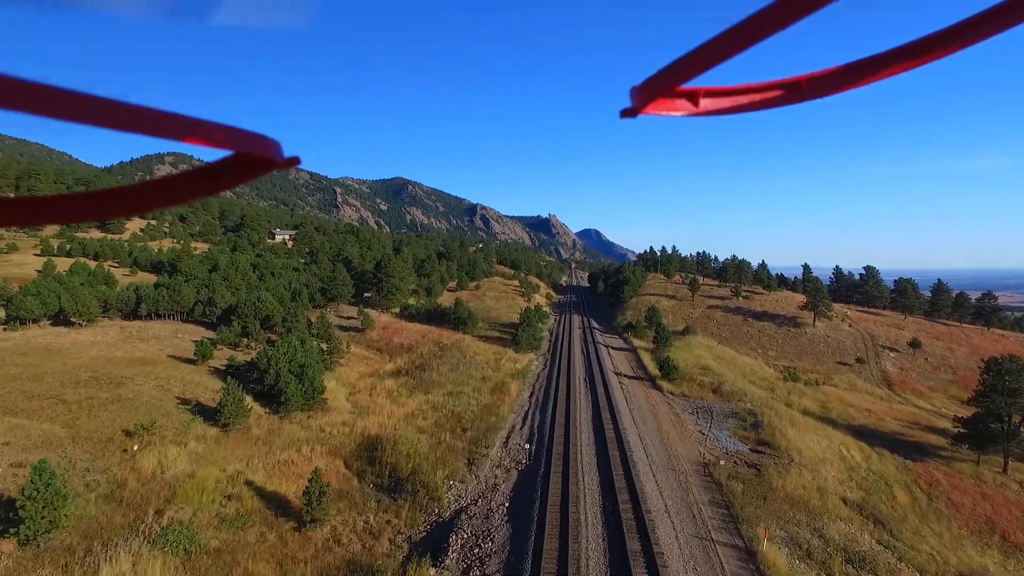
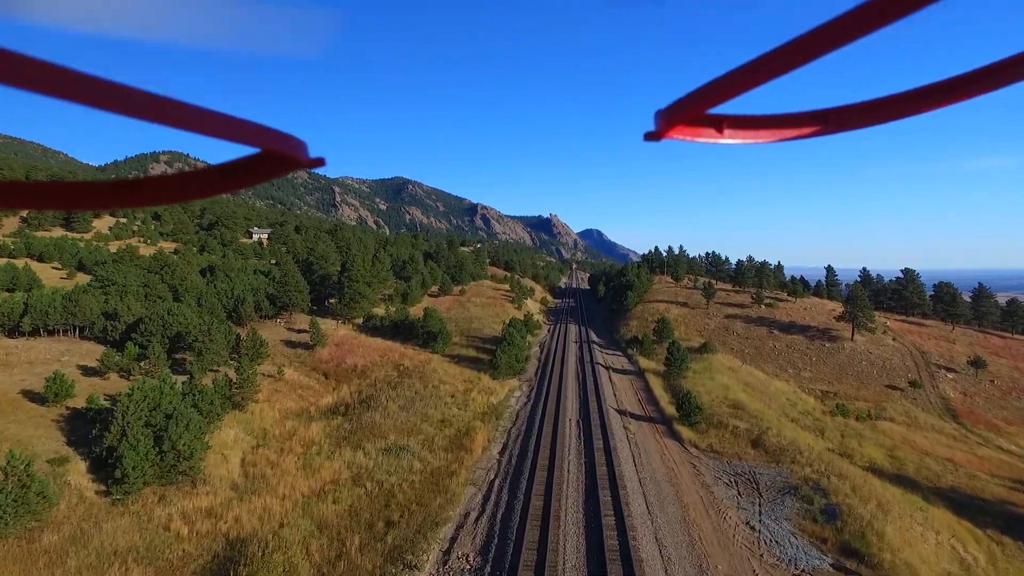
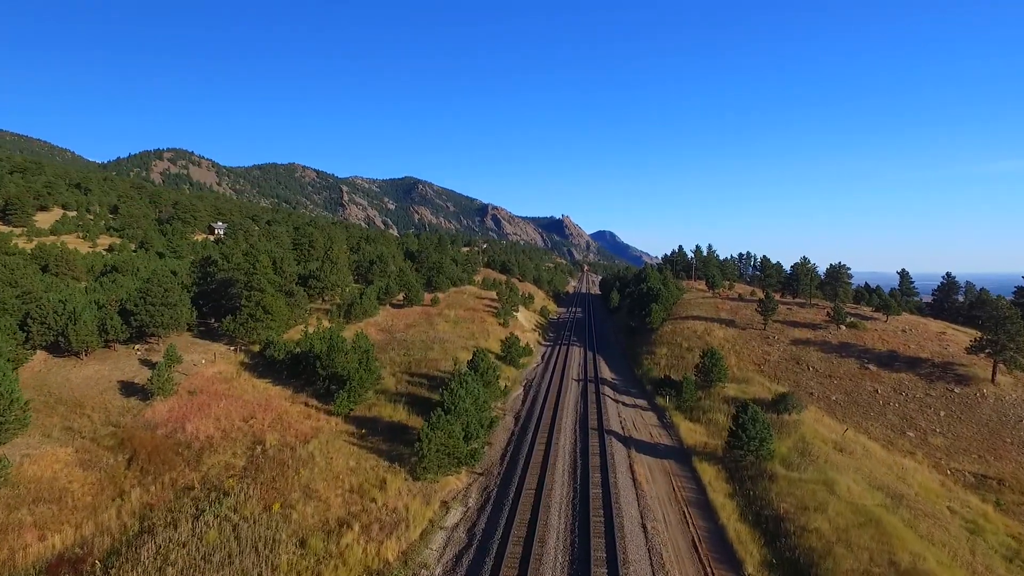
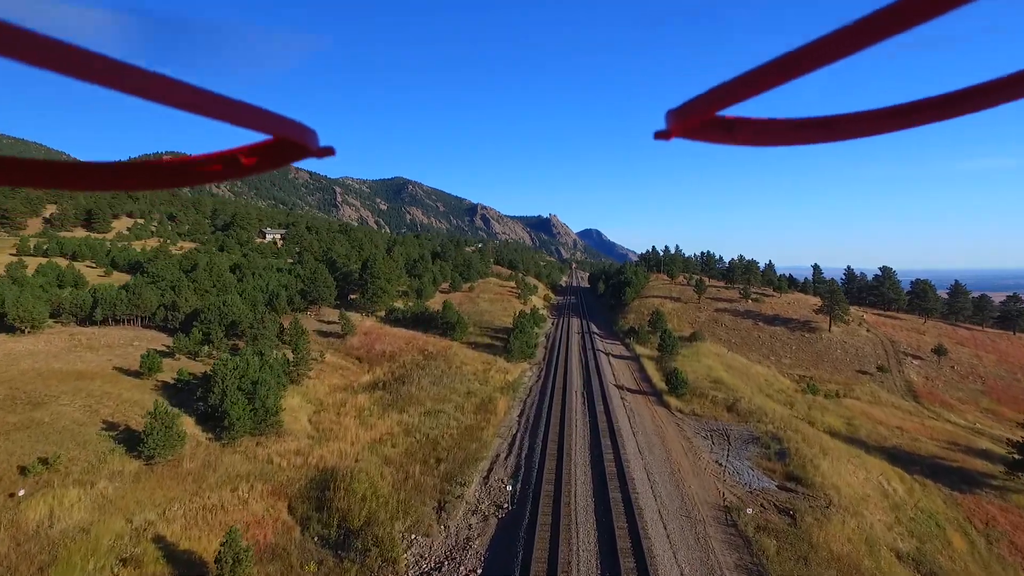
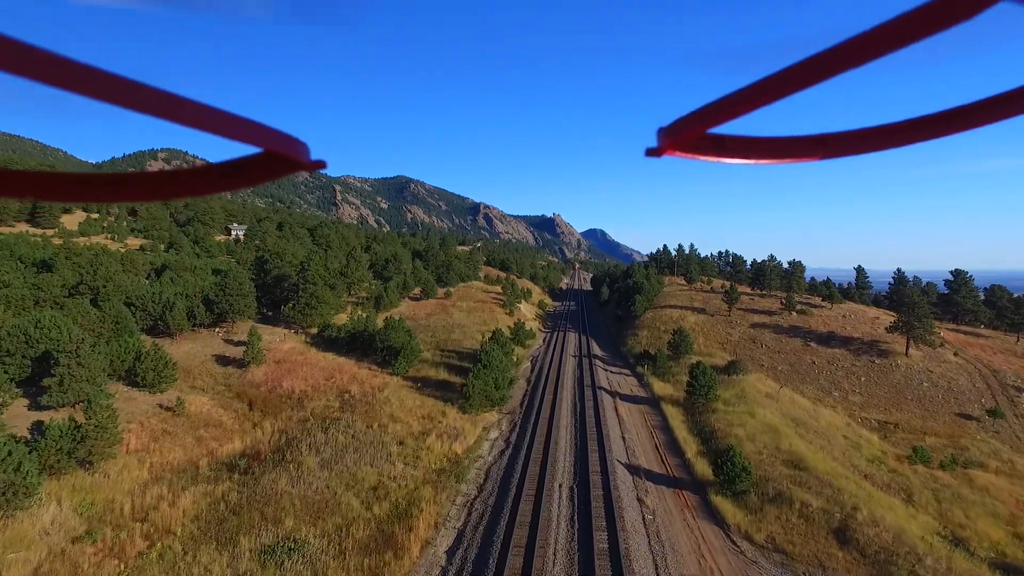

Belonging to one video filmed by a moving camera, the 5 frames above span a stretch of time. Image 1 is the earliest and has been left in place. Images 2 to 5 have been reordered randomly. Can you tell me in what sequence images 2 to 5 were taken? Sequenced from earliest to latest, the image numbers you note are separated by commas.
4, 2, 5, 3
